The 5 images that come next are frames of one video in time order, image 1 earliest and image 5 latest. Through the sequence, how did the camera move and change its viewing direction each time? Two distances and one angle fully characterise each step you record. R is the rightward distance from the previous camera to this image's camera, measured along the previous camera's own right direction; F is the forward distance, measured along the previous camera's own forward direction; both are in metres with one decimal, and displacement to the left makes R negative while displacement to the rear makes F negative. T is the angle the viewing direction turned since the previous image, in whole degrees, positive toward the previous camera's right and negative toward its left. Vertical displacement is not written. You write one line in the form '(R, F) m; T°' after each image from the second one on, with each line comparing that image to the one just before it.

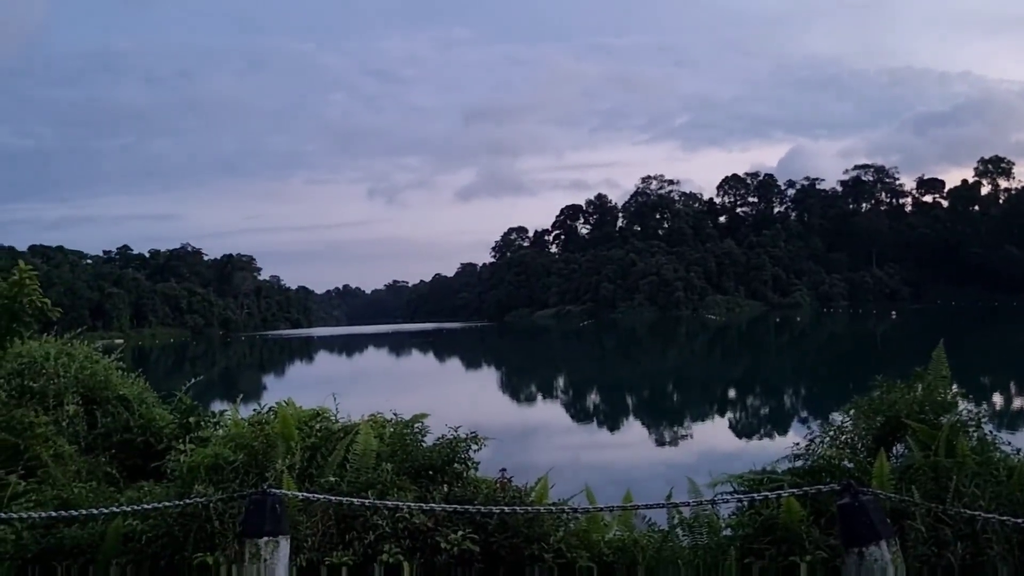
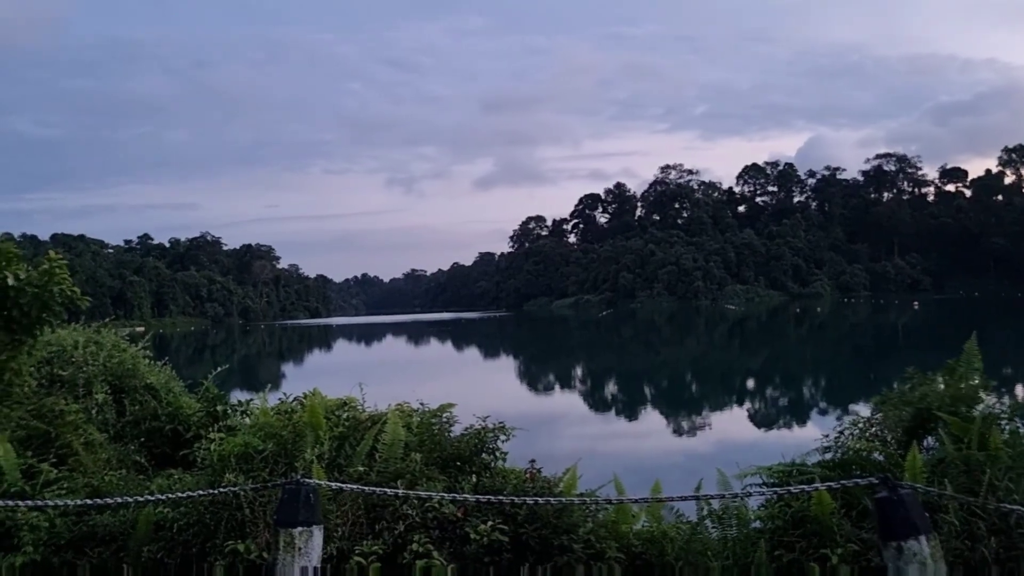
(-0.1, 0.0) m; -1°
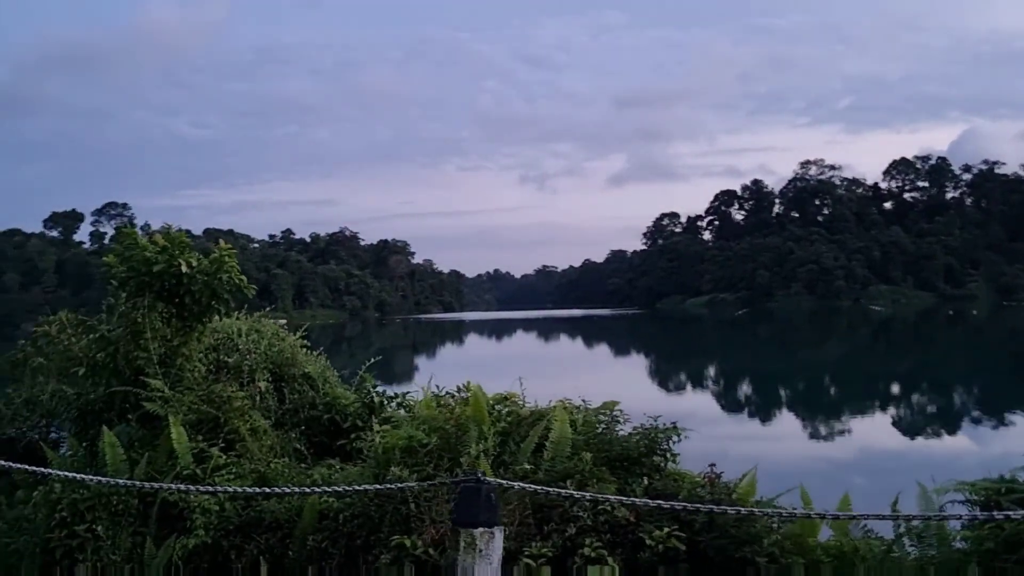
(-0.2, +0.2) m; -8°
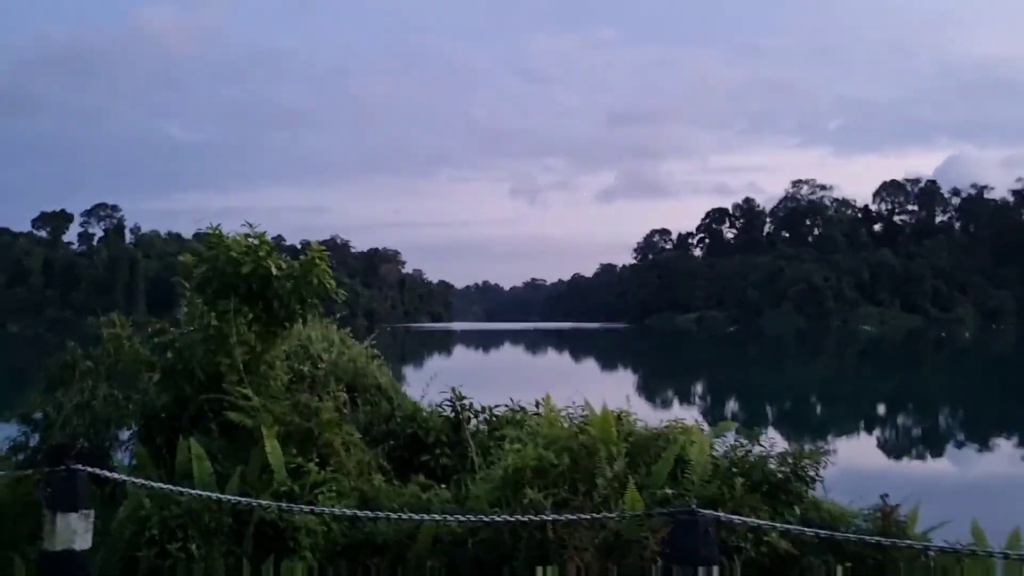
(-0.7, +0.3) m; +1°
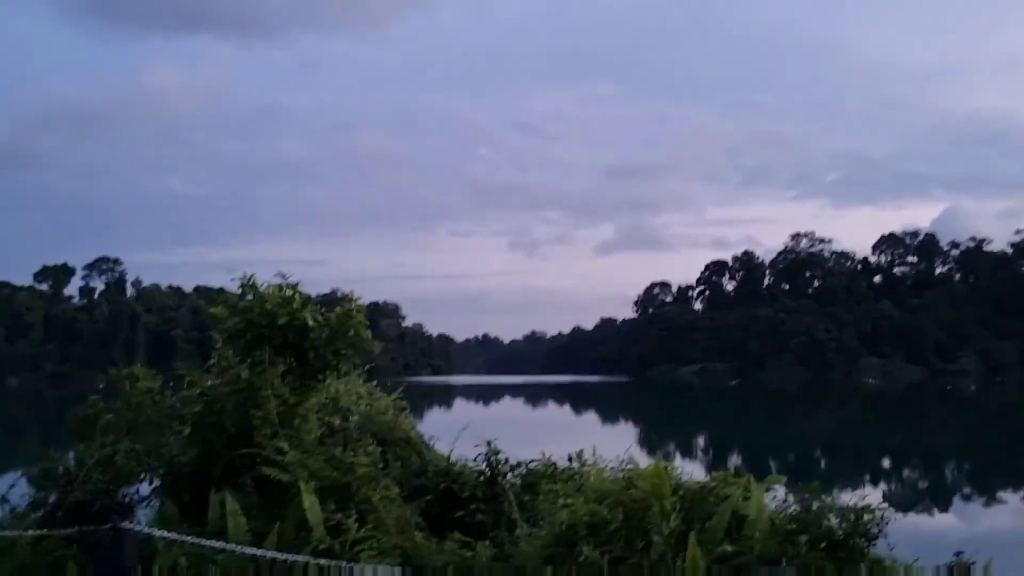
(-0.2, +0.1) m; 0°
